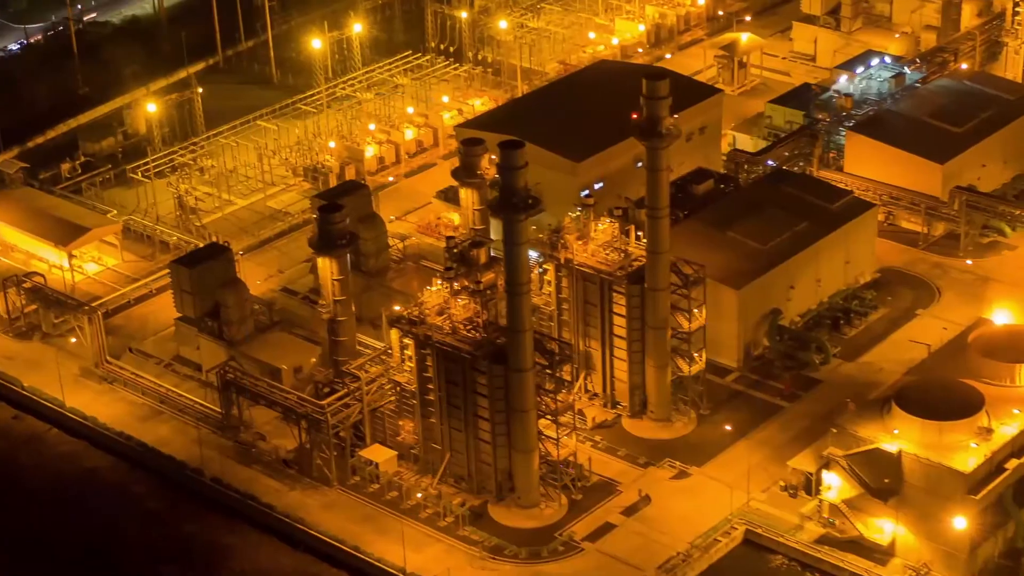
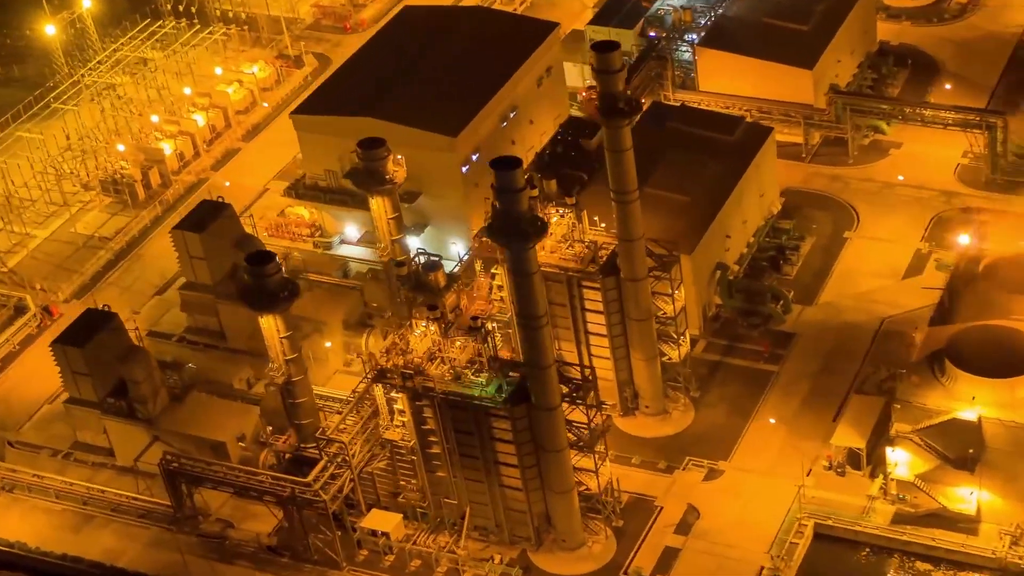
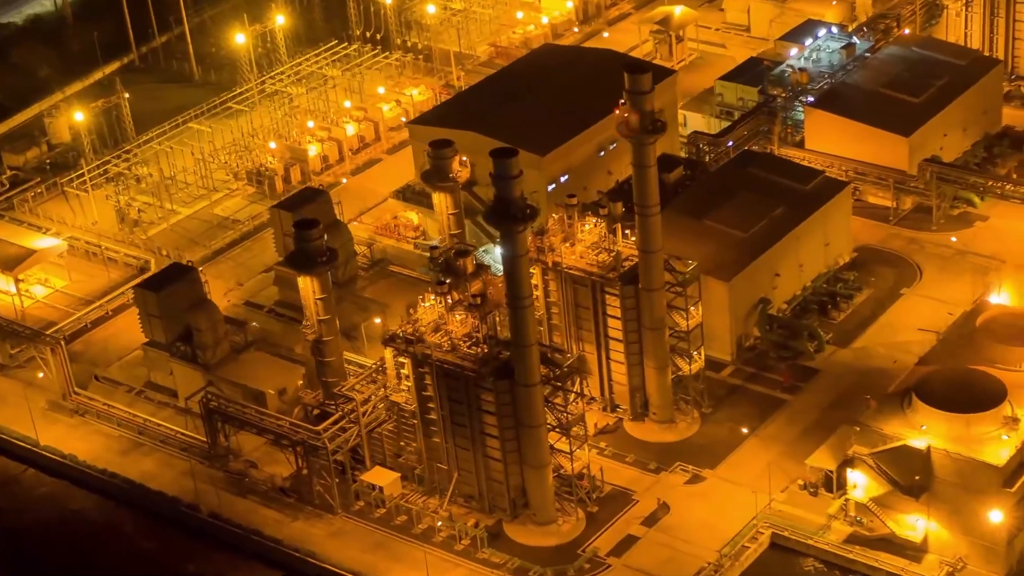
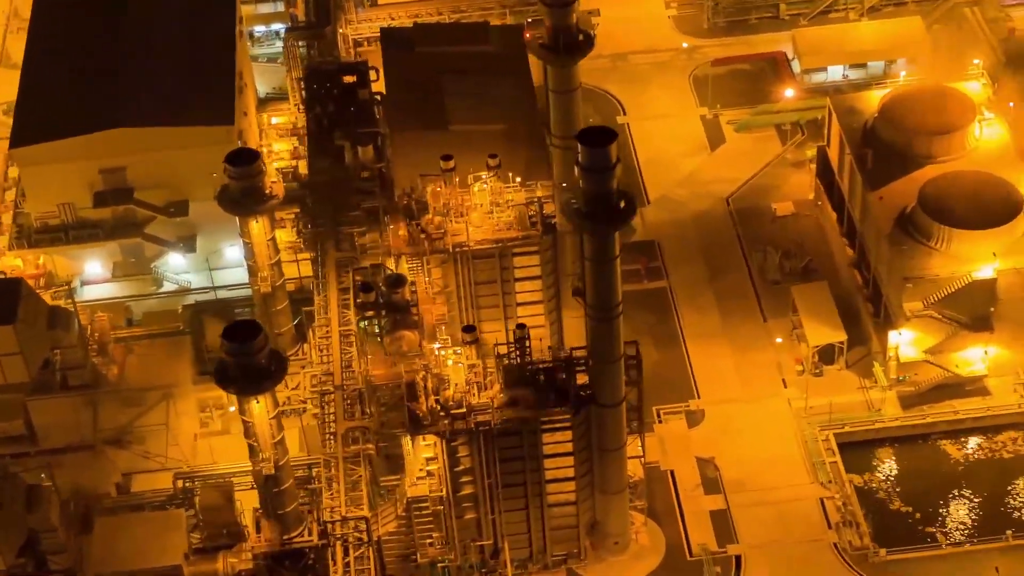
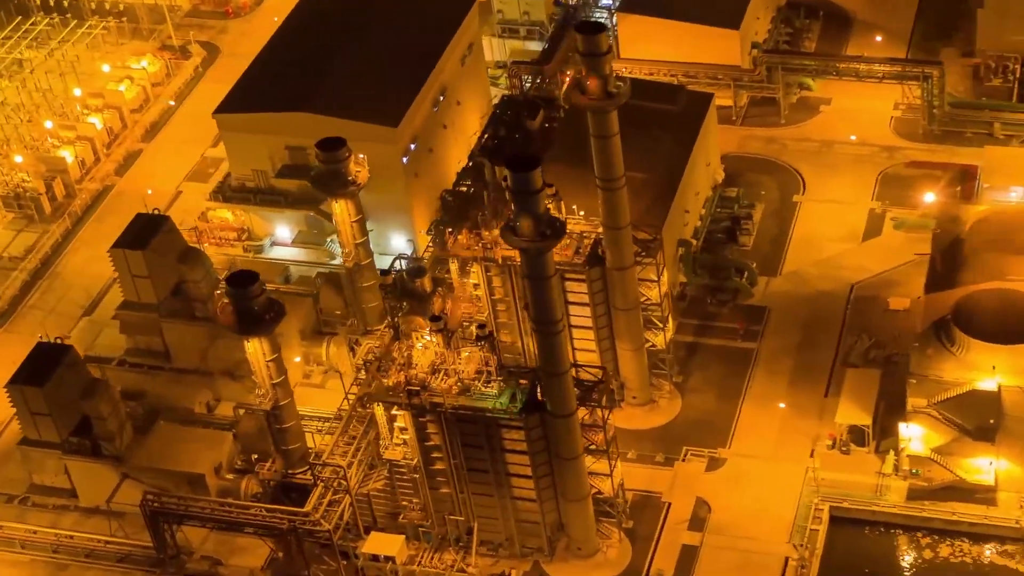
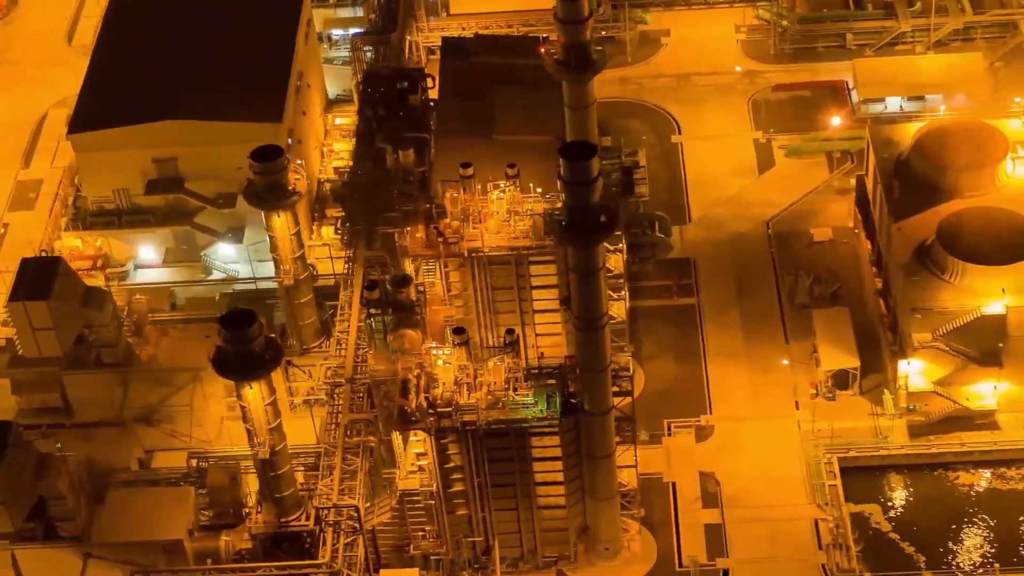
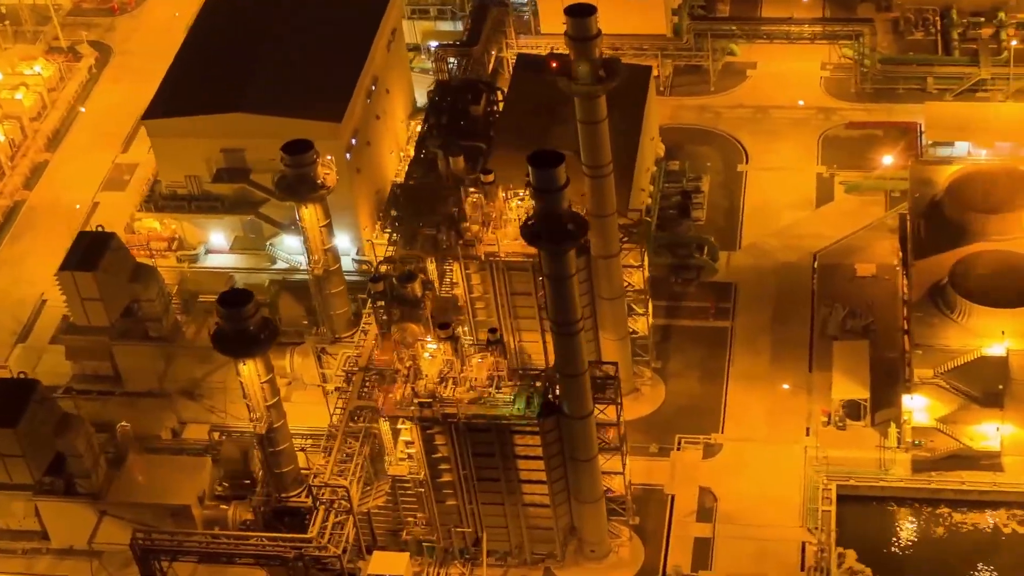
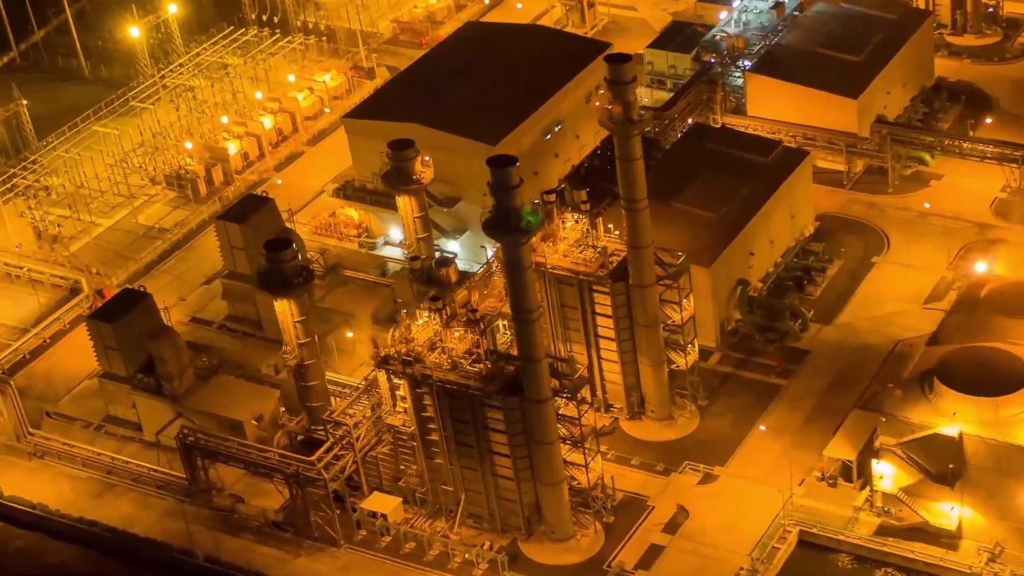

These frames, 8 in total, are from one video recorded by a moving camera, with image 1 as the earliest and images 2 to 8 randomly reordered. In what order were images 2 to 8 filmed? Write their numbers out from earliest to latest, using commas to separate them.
3, 8, 2, 5, 7, 6, 4
